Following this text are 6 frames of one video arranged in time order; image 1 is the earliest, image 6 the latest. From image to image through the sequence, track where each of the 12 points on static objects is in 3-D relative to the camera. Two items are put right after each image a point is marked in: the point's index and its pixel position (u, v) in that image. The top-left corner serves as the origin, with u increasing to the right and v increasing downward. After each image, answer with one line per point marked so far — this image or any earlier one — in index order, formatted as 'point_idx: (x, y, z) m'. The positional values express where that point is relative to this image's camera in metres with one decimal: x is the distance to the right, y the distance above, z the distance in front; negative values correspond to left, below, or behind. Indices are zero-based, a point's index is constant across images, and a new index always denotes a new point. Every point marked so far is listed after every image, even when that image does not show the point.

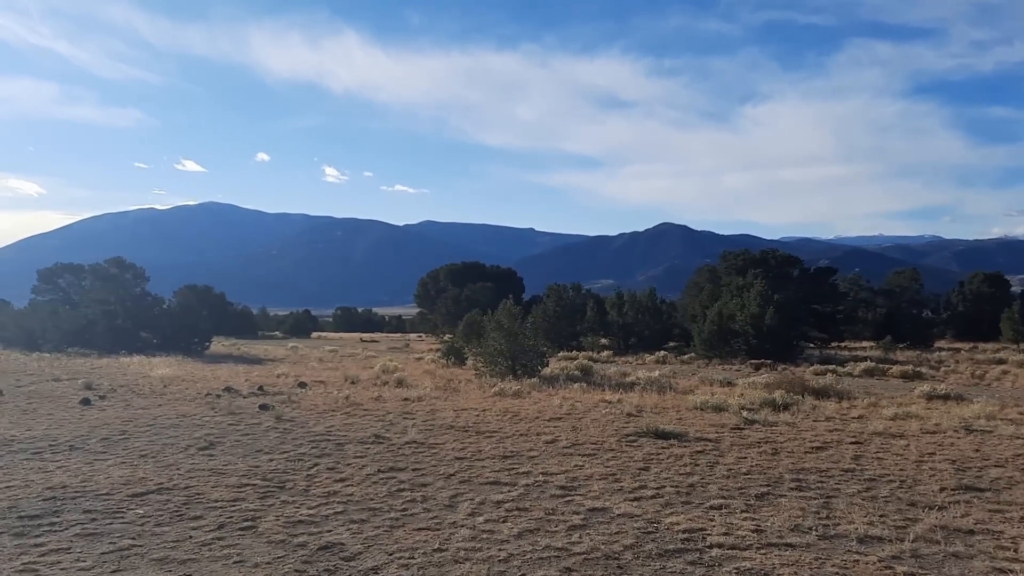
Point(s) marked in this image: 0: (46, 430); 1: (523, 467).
0: (-7.2, -2.2, +14.0) m
1: (+0.1, -2.0, +10.1) m
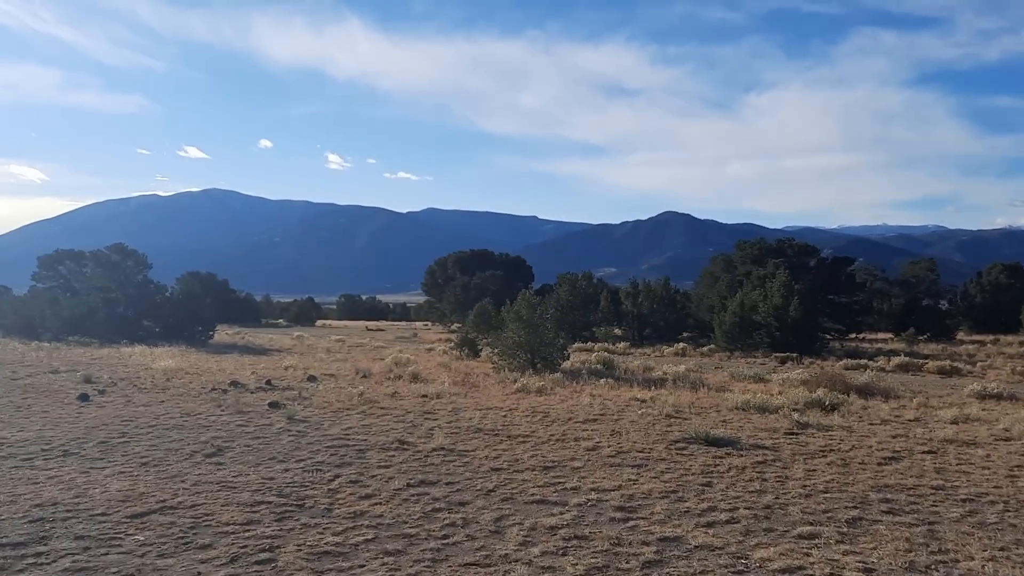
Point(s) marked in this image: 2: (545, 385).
0: (-6.8, -2.1, +12.9) m
1: (+0.6, -2.0, +9.0) m
2: (+0.7, -2.1, +19.3) m
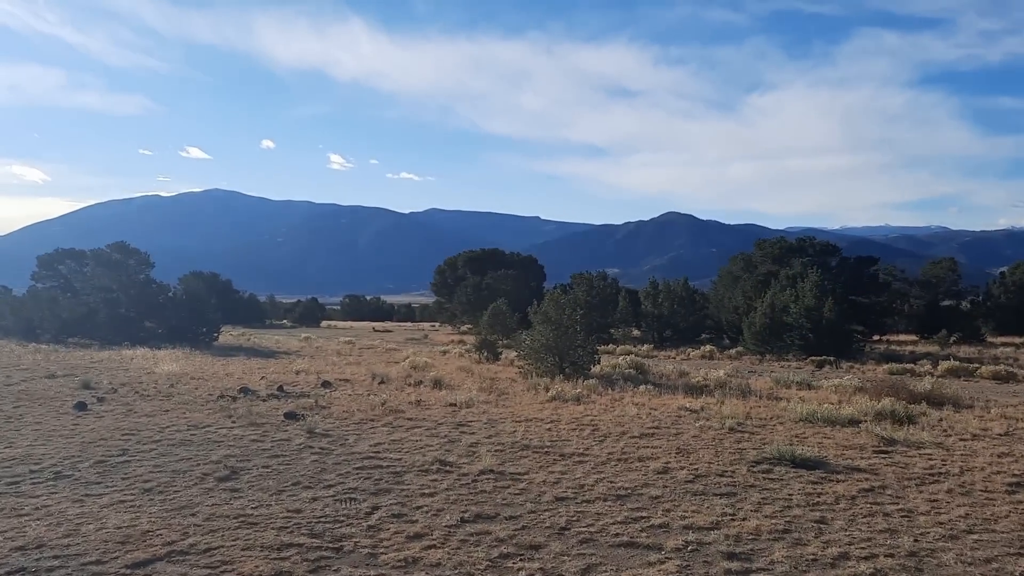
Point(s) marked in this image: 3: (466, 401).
0: (-6.1, -2.0, +11.4) m
1: (+1.2, -1.9, +7.6) m
2: (+1.3, -2.1, +17.8) m
3: (-0.9, -2.1, +17.0) m
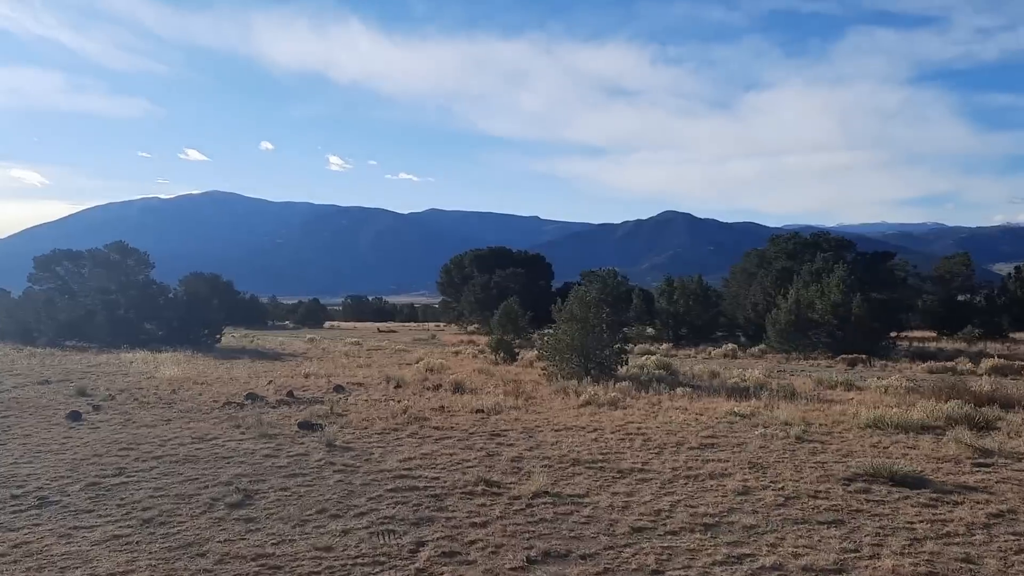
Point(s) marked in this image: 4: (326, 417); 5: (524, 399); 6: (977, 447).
0: (-5.6, -2.0, +10.1) m
1: (+1.7, -1.9, +6.2) m
2: (+1.9, -2.0, +16.5) m
3: (-0.3, -2.1, +15.7) m
4: (-3.0, -2.1, +14.4) m
5: (+0.2, -2.1, +17.2) m
6: (+5.5, -1.9, +10.6) m
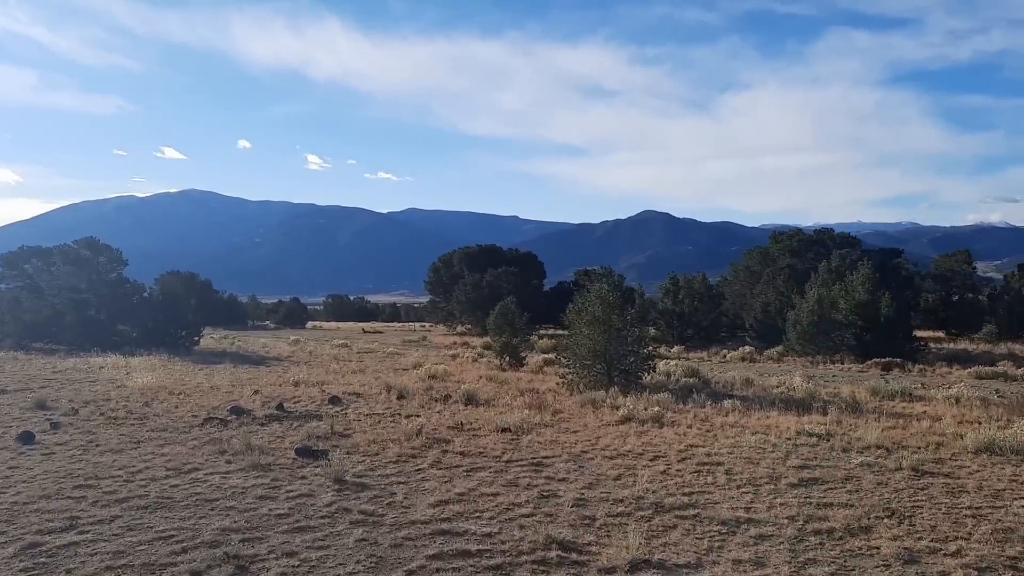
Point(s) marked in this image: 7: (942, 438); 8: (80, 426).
0: (-5.0, -2.0, +7.8) m
1: (+2.4, -1.8, +4.1) m
2: (+2.3, -2.0, +14.4) m
3: (+0.1, -2.0, +13.5) m
4: (-2.5, -2.1, +12.2) m
5: (+0.6, -2.1, +15.0) m
6: (+6.0, -1.8, +8.5) m
7: (+5.6, -1.9, +11.7) m
8: (-6.6, -2.1, +13.7) m
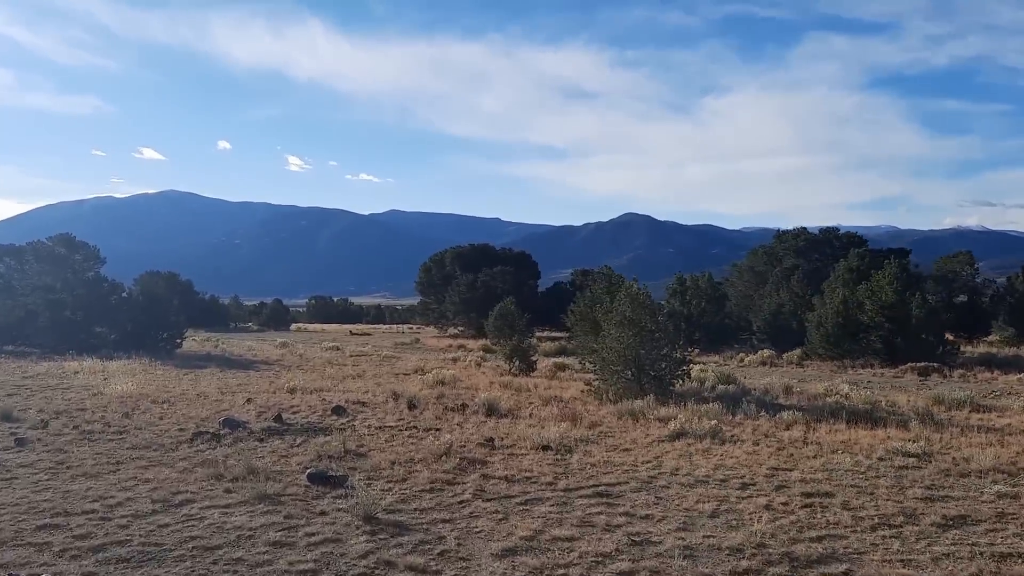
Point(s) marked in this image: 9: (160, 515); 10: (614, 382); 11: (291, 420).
0: (-4.4, -1.9, +6.0) m
1: (+3.1, -1.8, +2.4) m
2: (+2.8, -1.9, +12.7) m
3: (+0.6, -2.0, +11.7) m
4: (-2.0, -2.0, +10.4) m
5: (+1.1, -2.0, +13.2) m
6: (+6.7, -1.8, +6.9) m
7: (+6.1, -1.9, +10.0) m
8: (-6.1, -2.0, +11.8) m
9: (-3.1, -2.0, +7.8) m
10: (+2.0, -1.8, +17.2) m
11: (-3.5, -2.1, +14.2) m
